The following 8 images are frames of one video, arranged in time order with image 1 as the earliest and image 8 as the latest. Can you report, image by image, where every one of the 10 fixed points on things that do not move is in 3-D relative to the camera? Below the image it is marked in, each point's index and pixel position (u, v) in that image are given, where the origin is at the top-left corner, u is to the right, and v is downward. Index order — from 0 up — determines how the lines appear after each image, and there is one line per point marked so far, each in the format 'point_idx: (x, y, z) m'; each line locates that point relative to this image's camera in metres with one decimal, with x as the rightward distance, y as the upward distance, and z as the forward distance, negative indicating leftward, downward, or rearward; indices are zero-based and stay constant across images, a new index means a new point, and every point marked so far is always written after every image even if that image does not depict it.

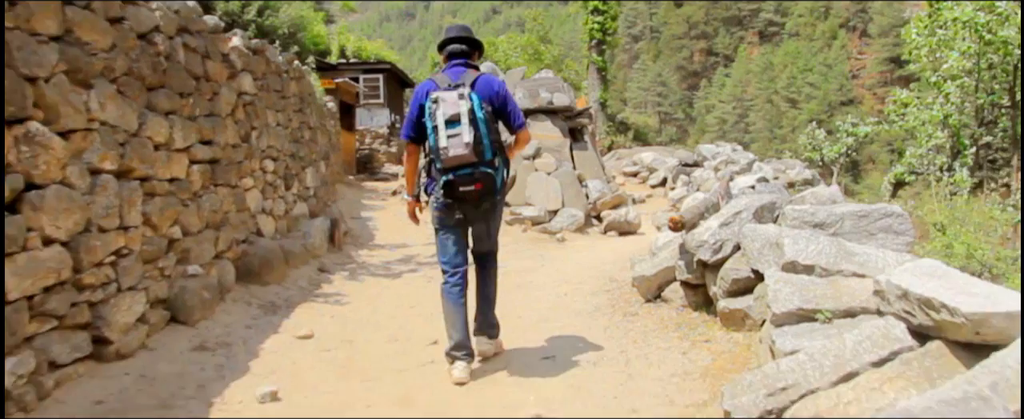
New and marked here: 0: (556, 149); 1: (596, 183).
0: (+0.6, +0.8, +10.1) m
1: (+1.1, +0.4, +9.9) m
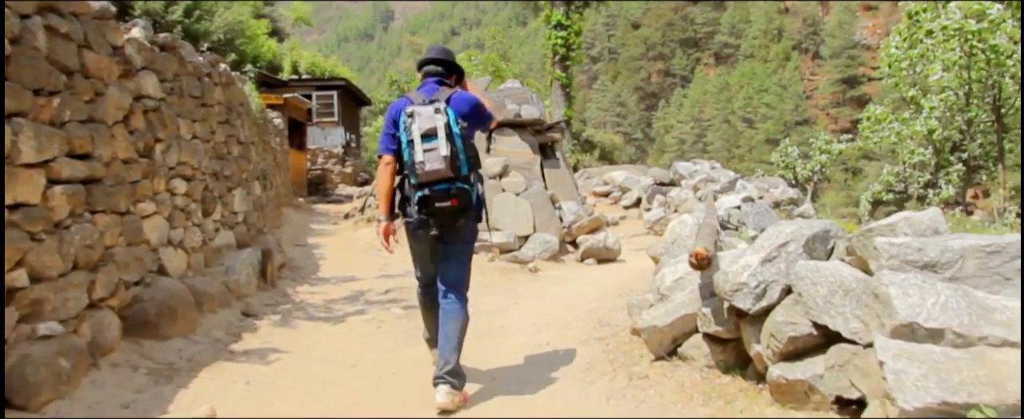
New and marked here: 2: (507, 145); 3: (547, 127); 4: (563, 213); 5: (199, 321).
0: (+0.2, +0.5, +9.1) m
1: (+0.7, +0.1, +8.8) m
2: (-0.1, +0.8, +9.2) m
3: (+0.5, +1.1, +9.6) m
4: (+0.6, 0.0, +8.7) m
5: (-2.1, -0.7, +4.8) m
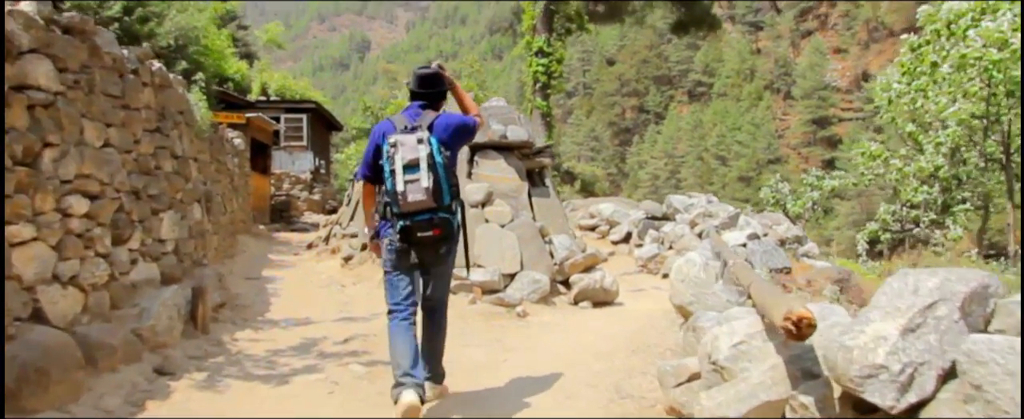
0: (0.0, +0.1, +8.0) m
1: (+0.5, -0.3, +7.8) m
2: (-0.2, +0.4, +8.1) m
3: (+0.3, +0.7, +8.5) m
4: (+0.4, -0.4, +7.6) m
5: (-2.1, -0.9, +3.6) m
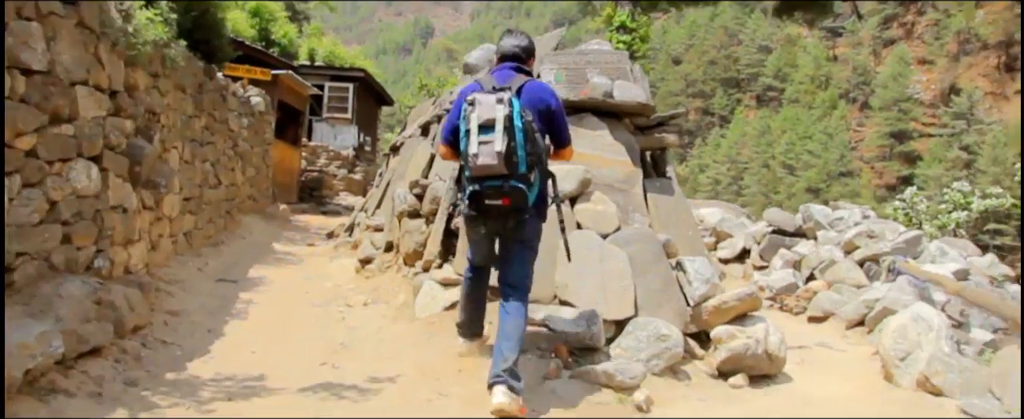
0: (+0.7, +0.1, +5.0) m
1: (+1.2, -0.3, +4.7) m
2: (+0.5, +0.5, +5.1) m
3: (+1.1, +0.7, +5.5) m
4: (+1.1, -0.4, +4.6) m
5: (-1.7, -0.7, +0.8) m
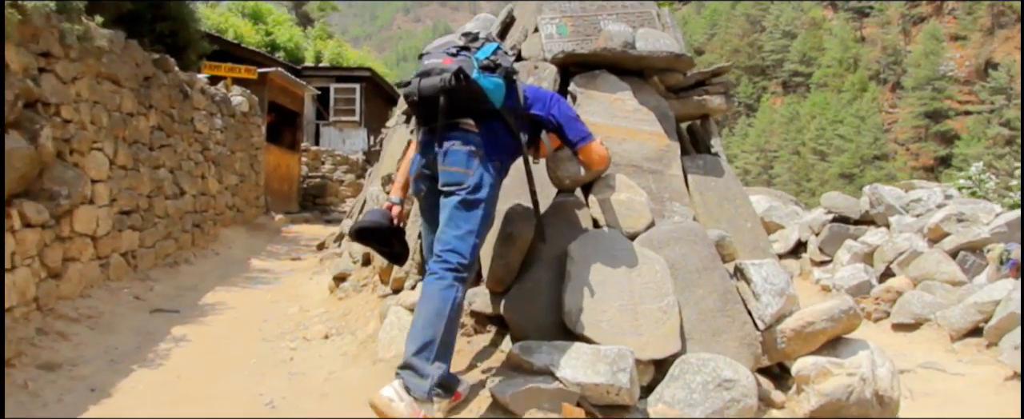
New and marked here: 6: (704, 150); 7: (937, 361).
0: (+0.7, +0.2, +3.7) m
1: (+1.2, -0.3, +3.4) m
2: (+0.5, +0.5, +3.8) m
3: (+1.0, +0.7, +4.2) m
4: (+1.1, -0.4, +3.3) m
5: (-1.9, -0.8, -0.4) m
6: (+1.1, +0.3, +4.2) m
7: (+2.5, -0.9, +4.4) m
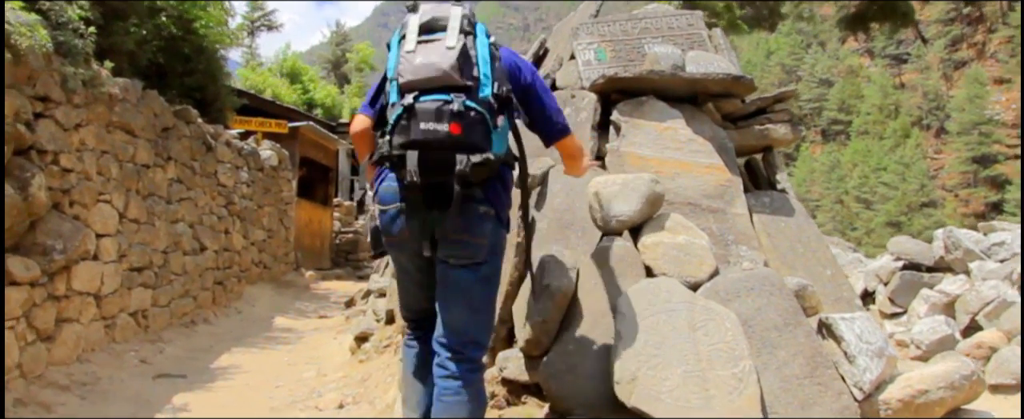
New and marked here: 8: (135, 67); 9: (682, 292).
0: (+0.8, 0.0, +3.1) m
1: (+1.3, -0.4, +2.8) m
2: (+0.6, +0.3, +3.3) m
3: (+1.2, +0.5, +3.7) m
4: (+1.2, -0.5, +2.7) m
5: (-1.9, -0.7, -0.9) m
6: (+1.3, +0.1, +3.7) m
7: (+2.8, -1.1, +3.7) m
8: (-3.4, +1.3, +6.6) m
9: (+0.6, -0.3, +2.6) m
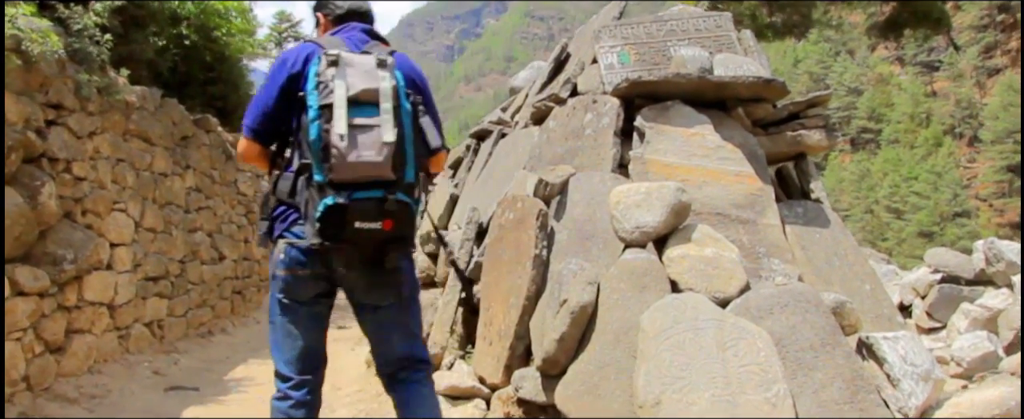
0: (+0.9, 0.0, +3.0) m
1: (+1.4, -0.5, +2.6) m
2: (+0.7, +0.2, +3.1) m
3: (+1.3, +0.5, +3.5) m
4: (+1.3, -0.5, +2.5) m
5: (-2.0, -0.7, -1.0) m
6: (+1.4, +0.1, +3.5) m
7: (+2.8, -1.2, +3.4) m
8: (-3.2, +1.2, +6.6) m
9: (+0.7, -0.3, +2.4) m
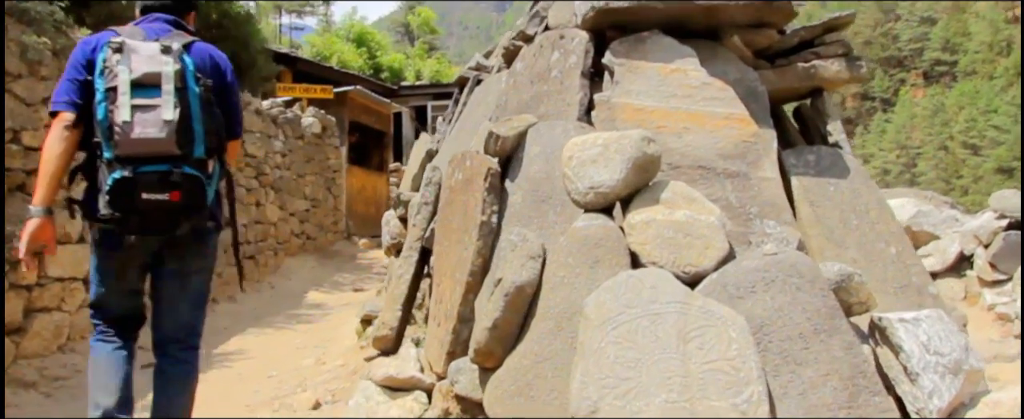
0: (+0.7, +0.1, +2.4) m
1: (+1.2, -0.3, +2.1) m
2: (+0.5, +0.4, +2.6) m
3: (+1.1, +0.7, +2.9) m
4: (+1.0, -0.4, +2.0) m
5: (-2.5, -0.9, -1.2) m
6: (+1.2, +0.3, +2.9) m
7: (+2.7, -0.9, +2.8) m
8: (-3.1, +1.5, +6.3) m
9: (+0.4, -0.2, +2.0) m
